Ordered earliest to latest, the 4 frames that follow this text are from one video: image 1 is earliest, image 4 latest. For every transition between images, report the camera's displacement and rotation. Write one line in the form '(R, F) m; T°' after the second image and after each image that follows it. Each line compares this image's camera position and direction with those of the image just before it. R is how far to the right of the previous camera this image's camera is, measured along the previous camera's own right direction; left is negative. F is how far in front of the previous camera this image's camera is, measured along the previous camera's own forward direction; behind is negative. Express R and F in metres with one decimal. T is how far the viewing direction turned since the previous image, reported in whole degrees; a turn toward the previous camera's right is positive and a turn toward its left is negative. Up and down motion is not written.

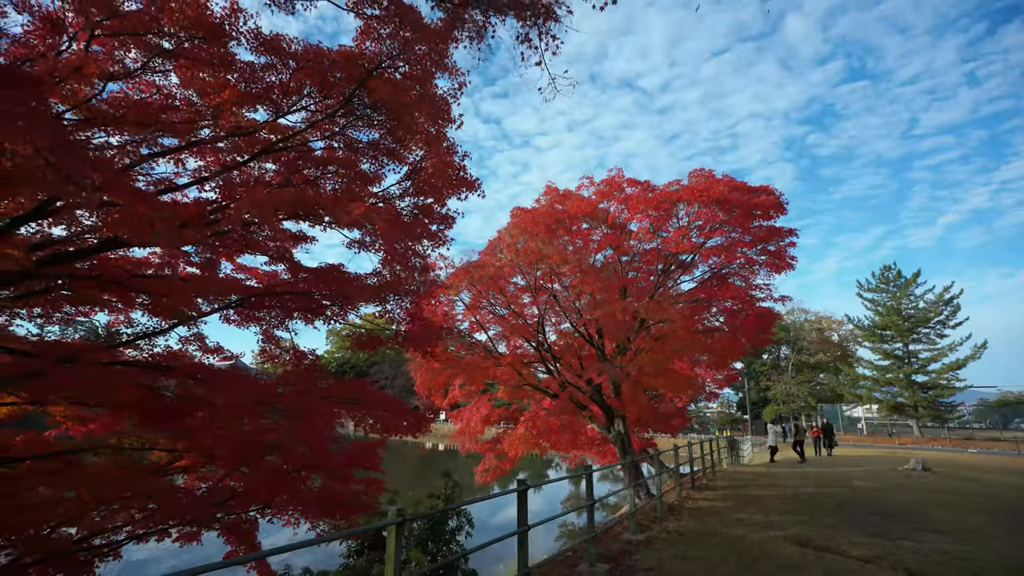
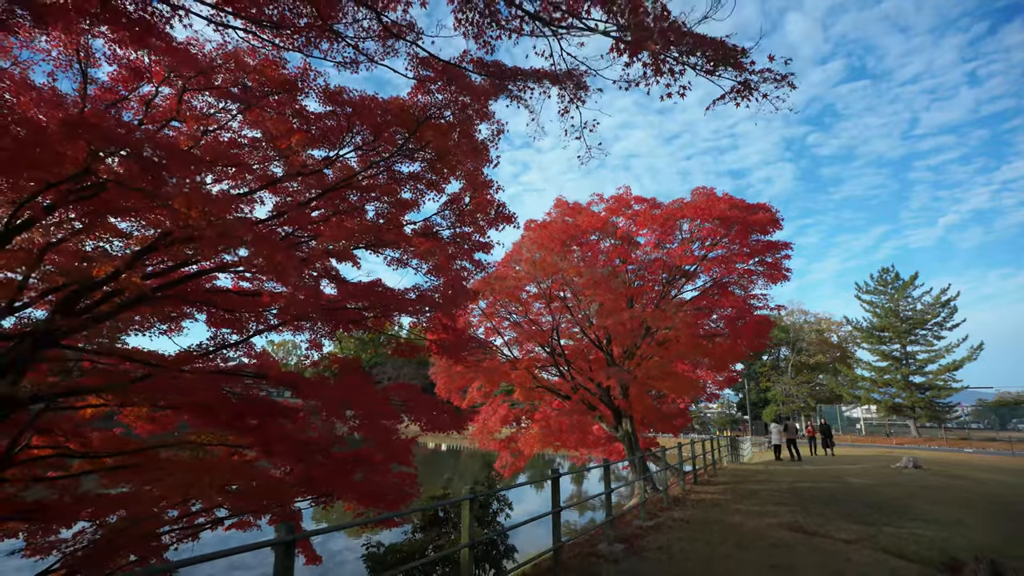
(-0.2, -0.6) m; 0°
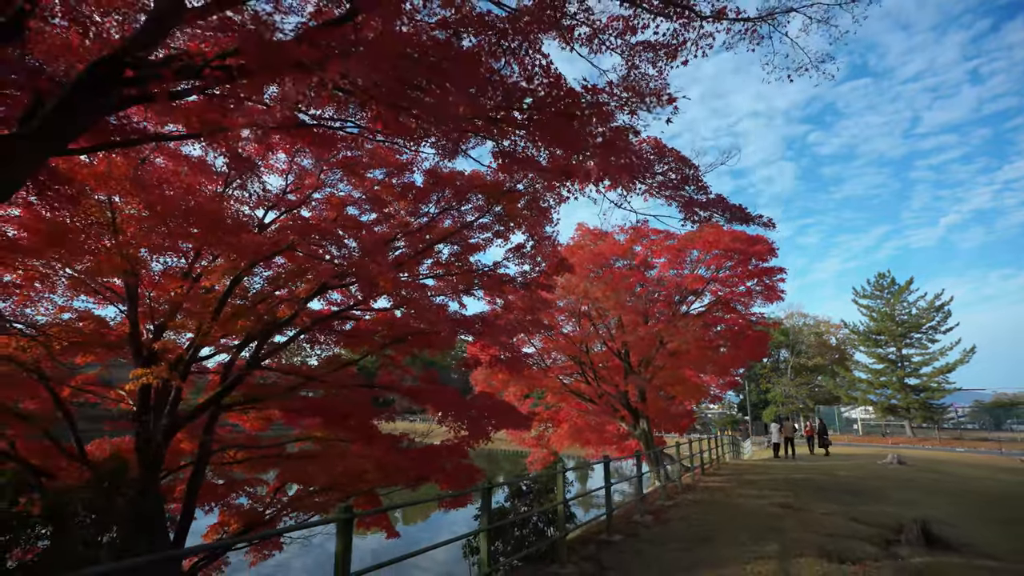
(-0.4, -1.4) m; 0°
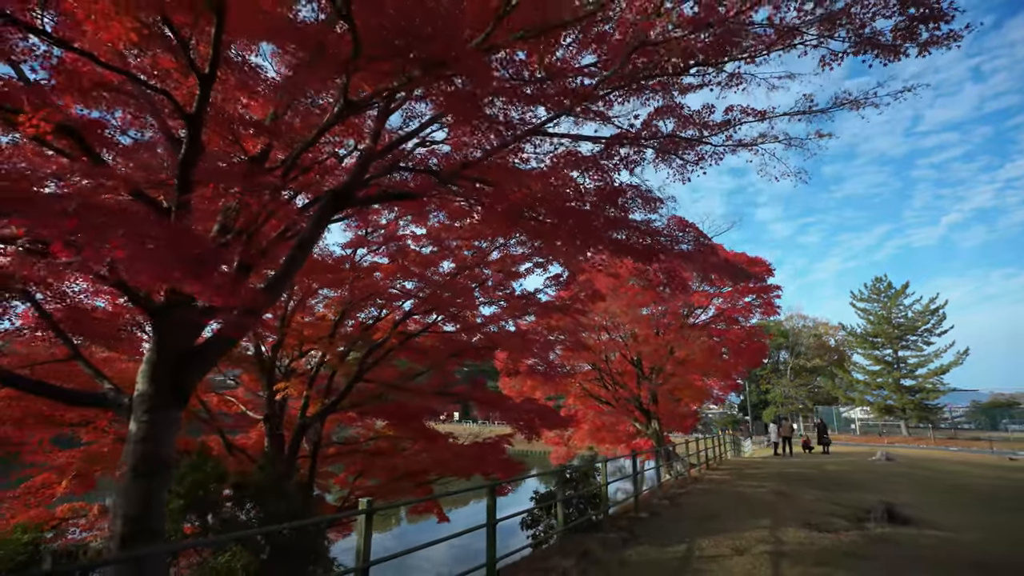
(-0.4, -1.2) m; 0°
